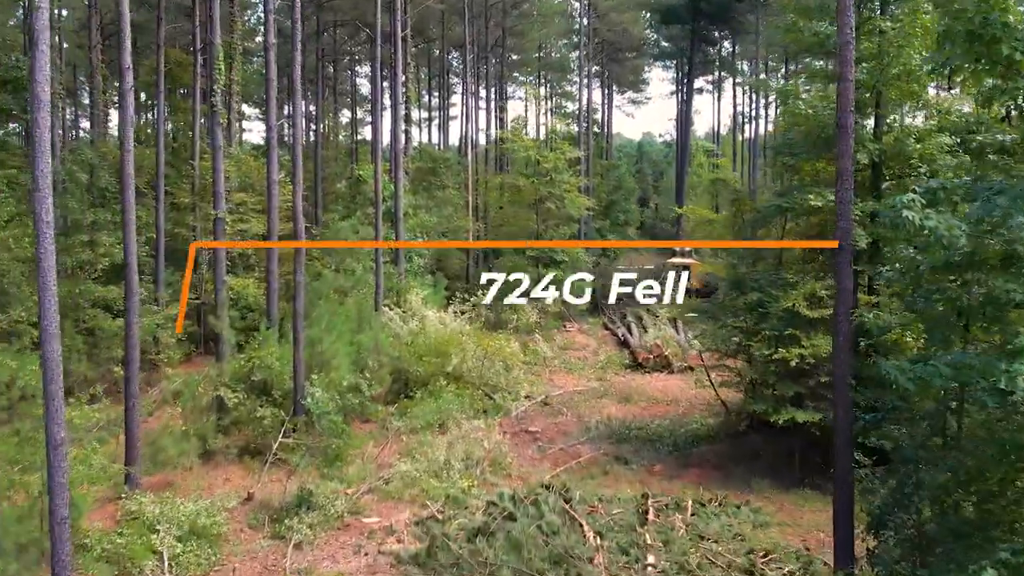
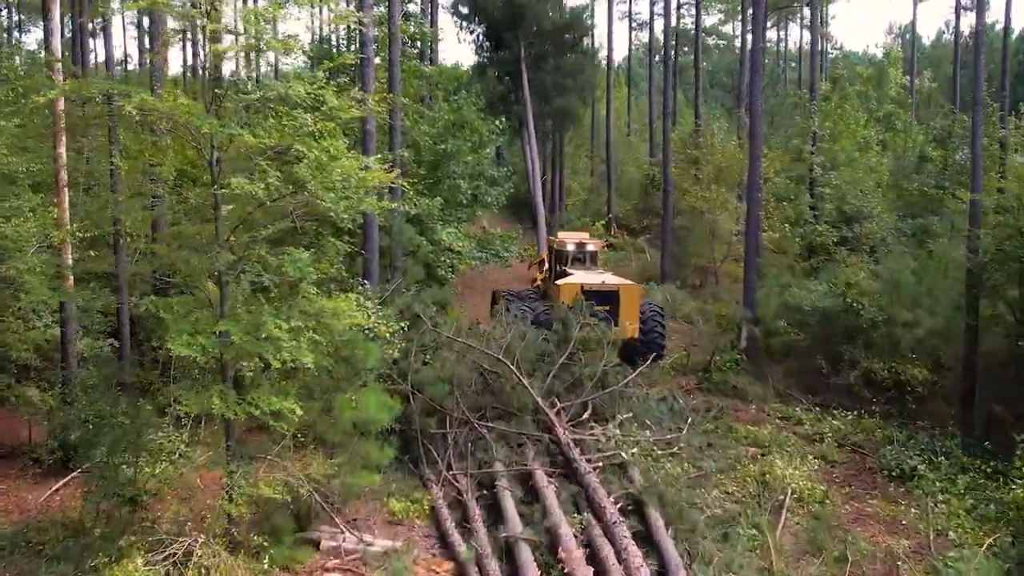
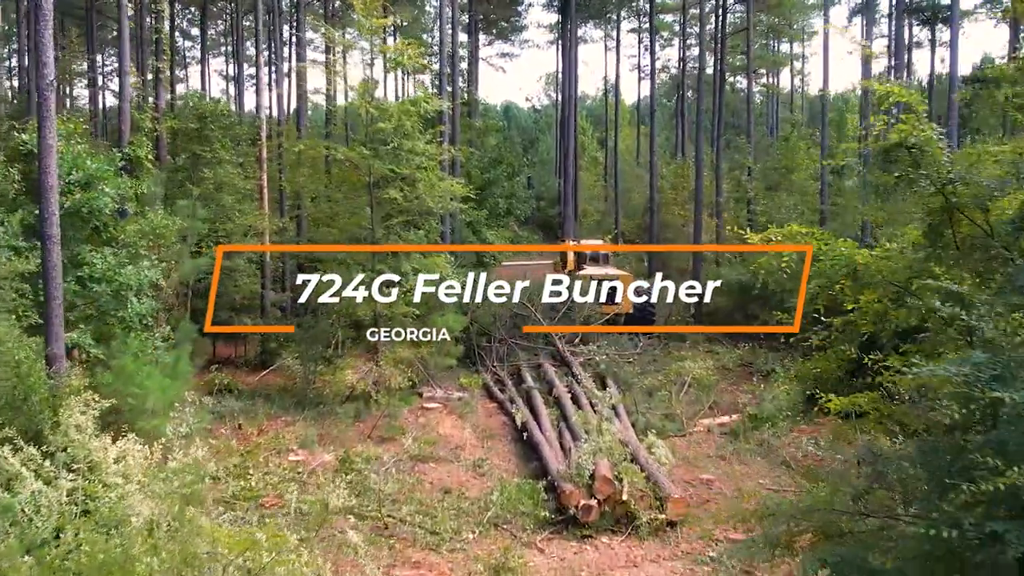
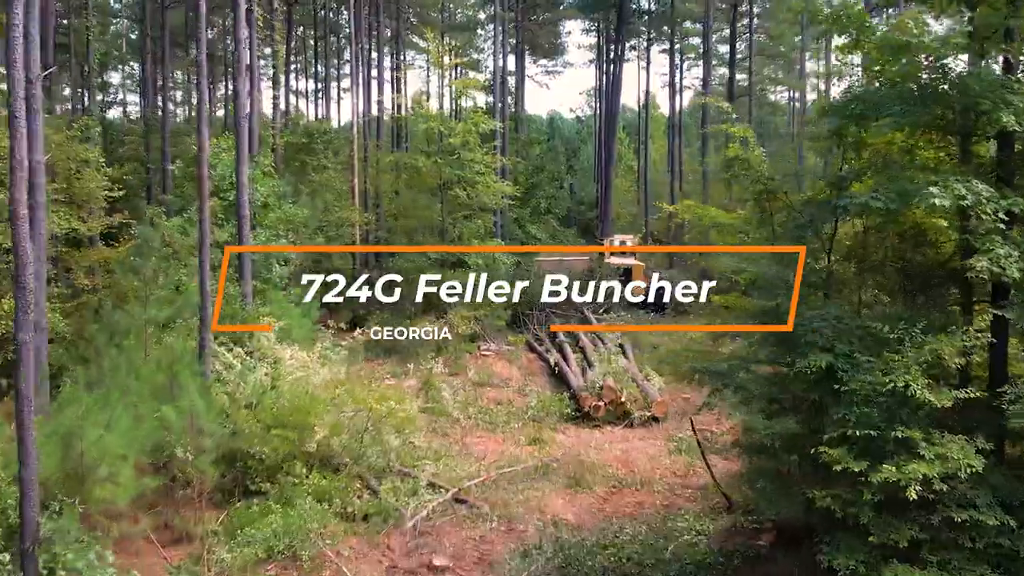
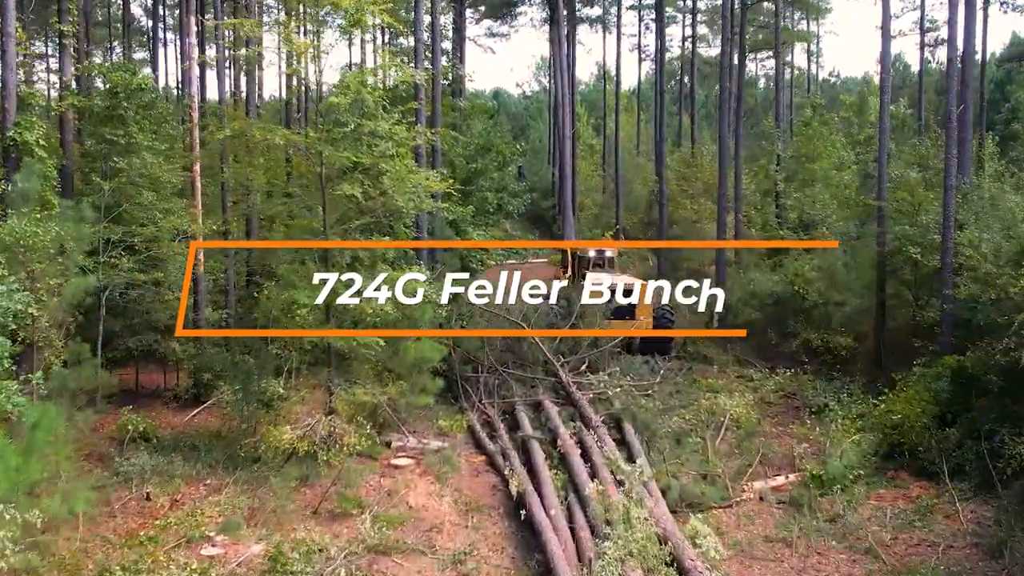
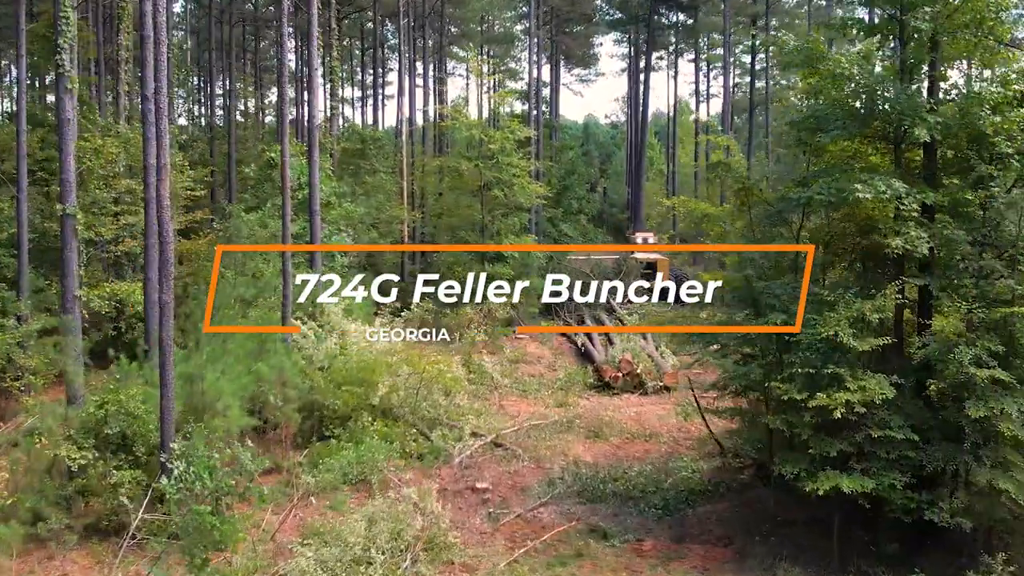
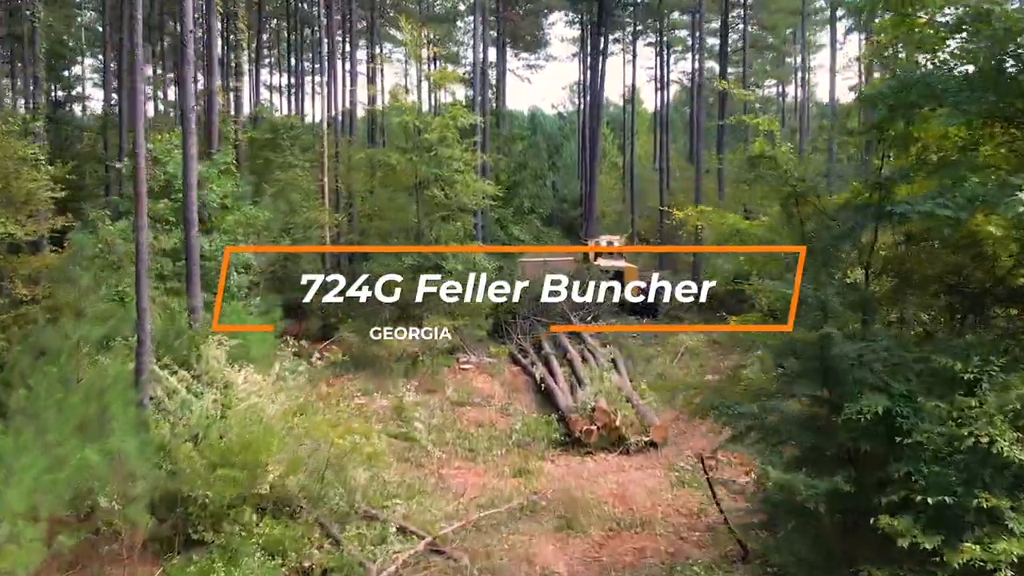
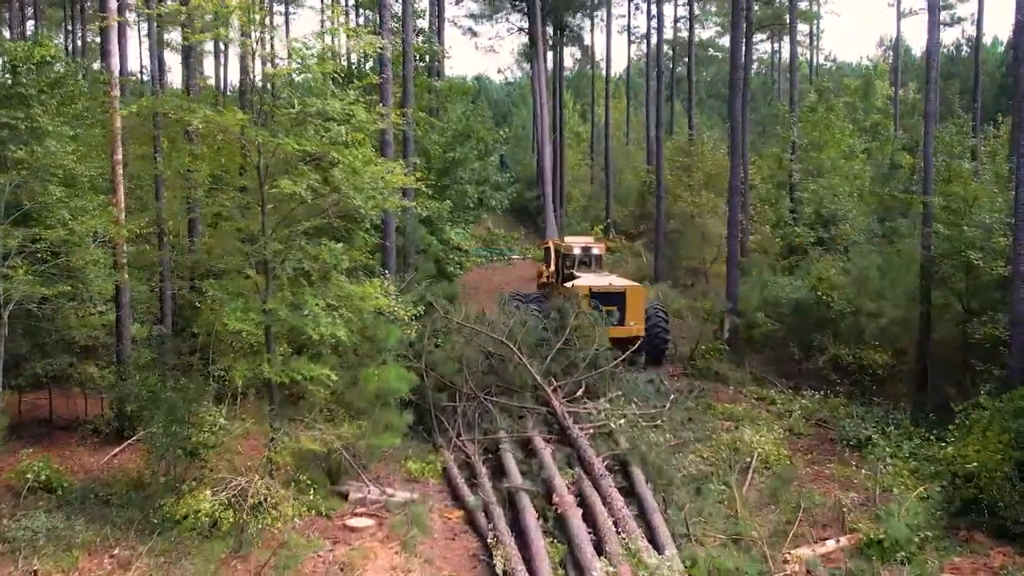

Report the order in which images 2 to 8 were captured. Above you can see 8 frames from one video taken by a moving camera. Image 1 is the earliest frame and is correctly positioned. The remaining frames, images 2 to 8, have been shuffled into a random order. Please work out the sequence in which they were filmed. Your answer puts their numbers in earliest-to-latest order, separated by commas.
6, 4, 7, 3, 5, 8, 2
